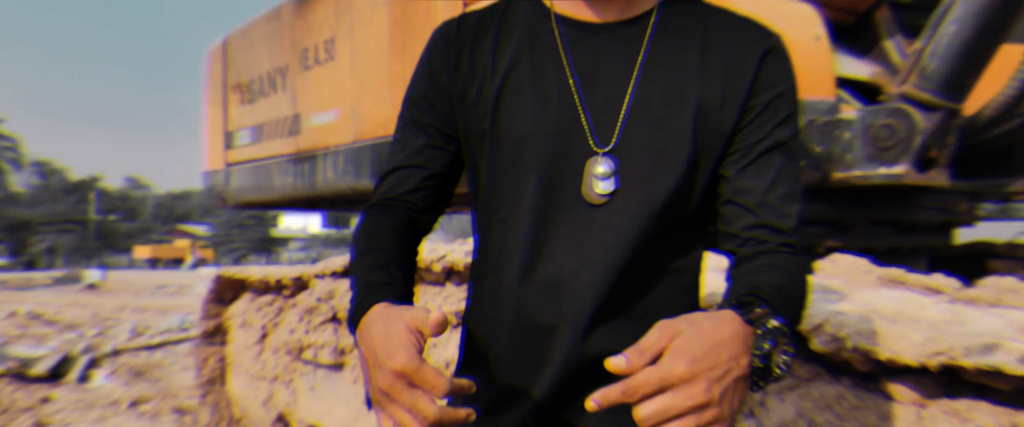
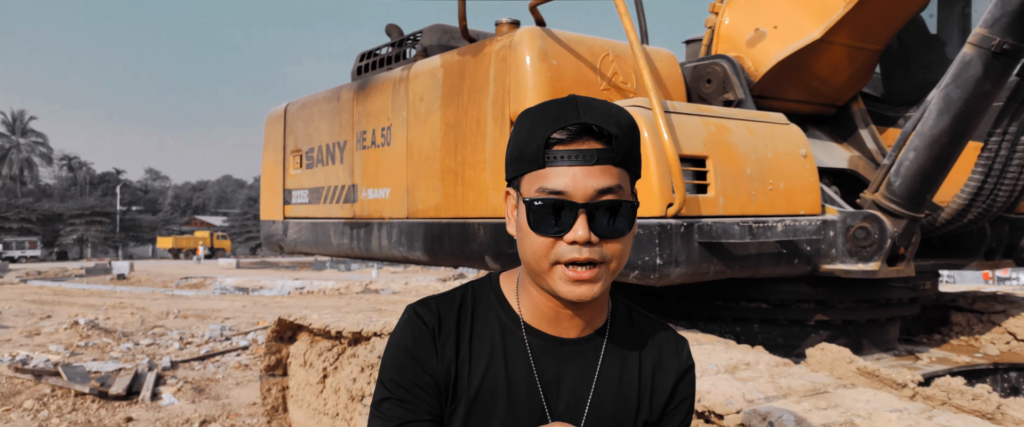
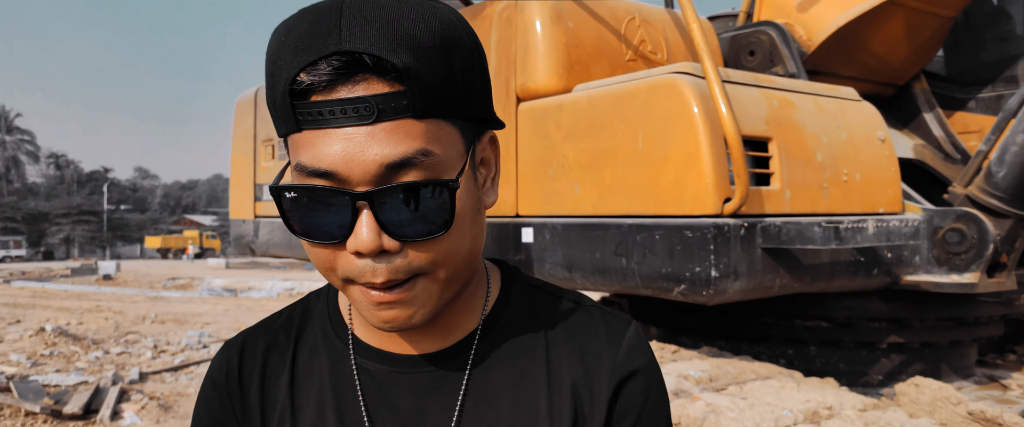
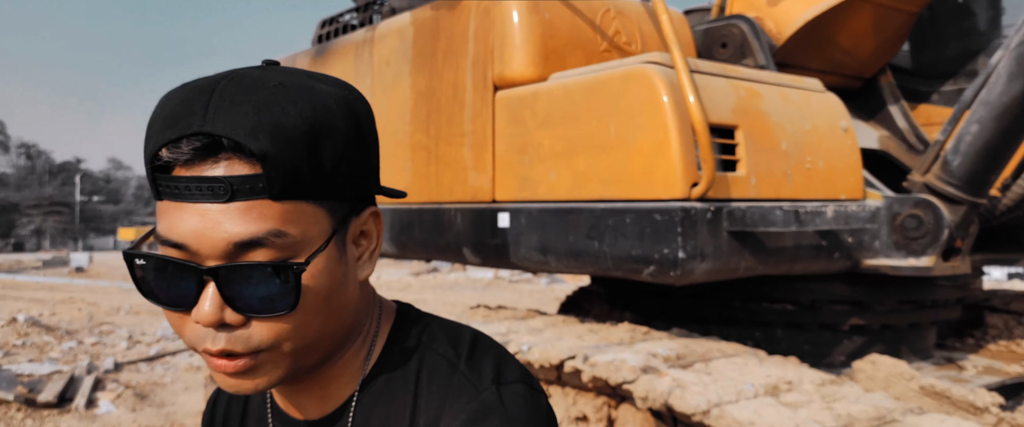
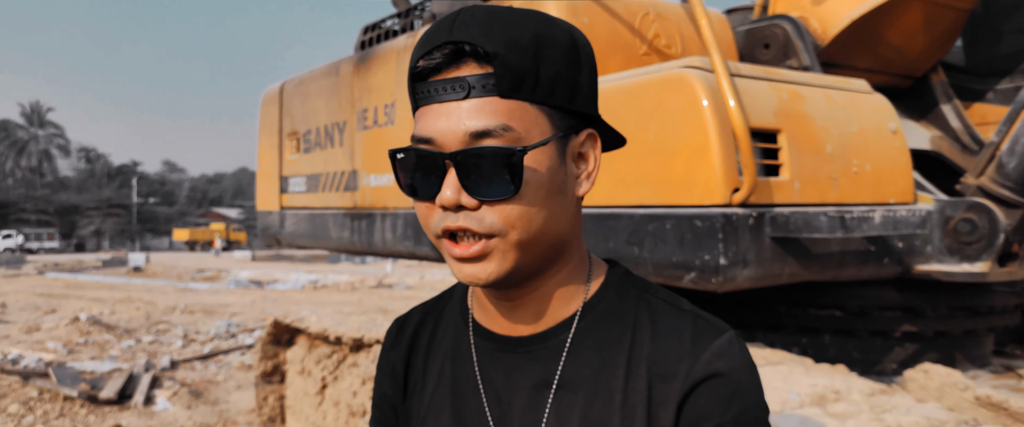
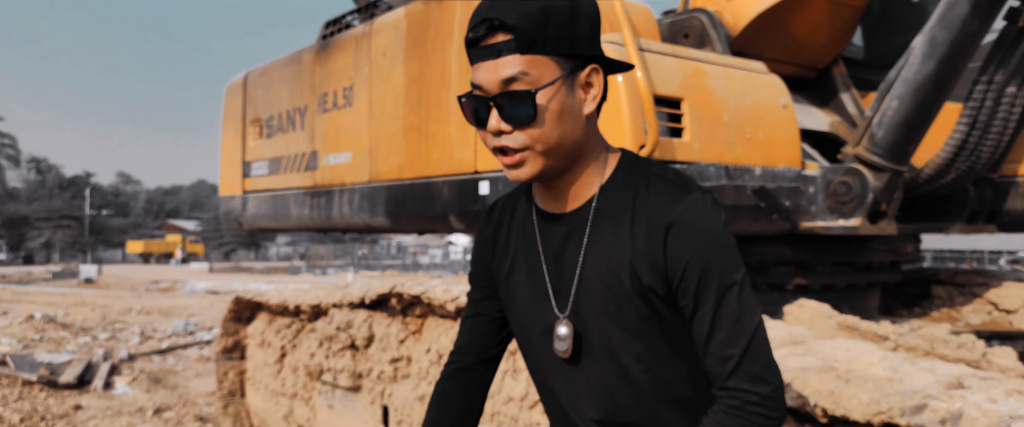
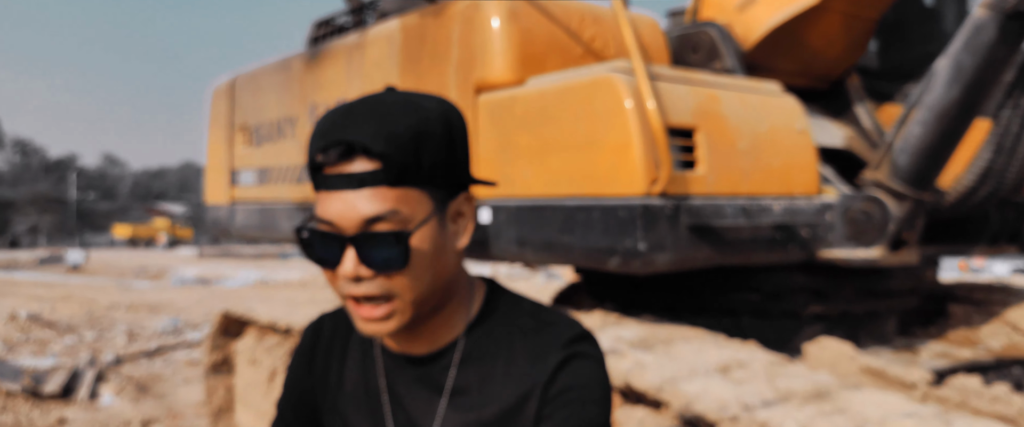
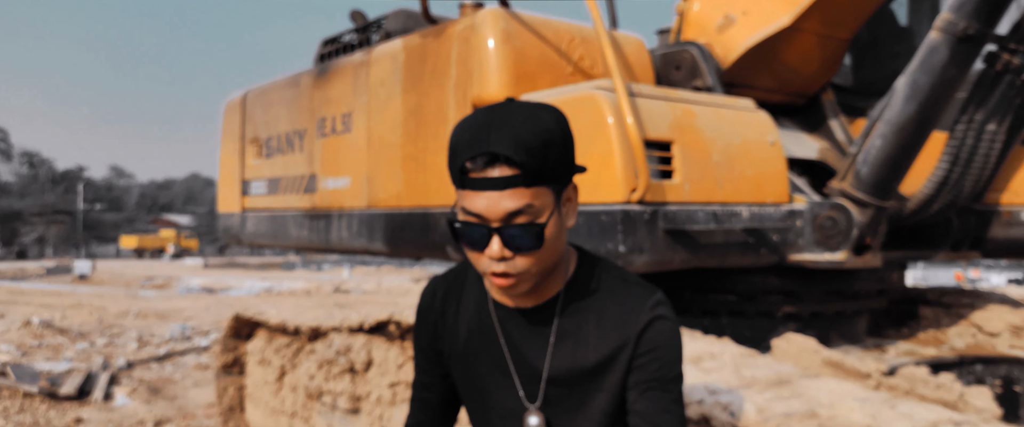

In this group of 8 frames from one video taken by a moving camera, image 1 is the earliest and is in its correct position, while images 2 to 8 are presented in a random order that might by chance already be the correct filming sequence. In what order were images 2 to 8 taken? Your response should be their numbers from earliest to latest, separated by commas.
6, 8, 7, 4, 3, 2, 5
